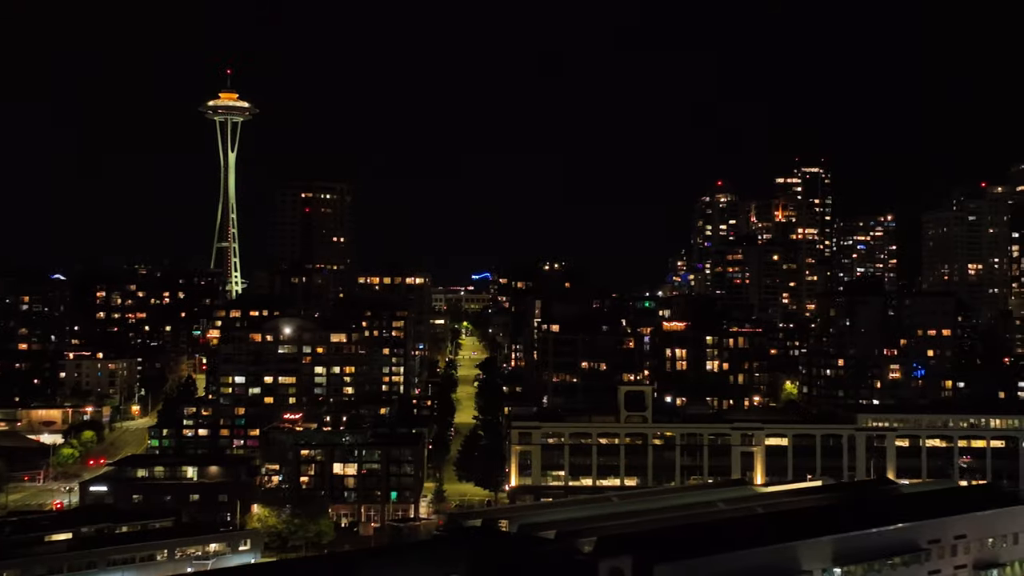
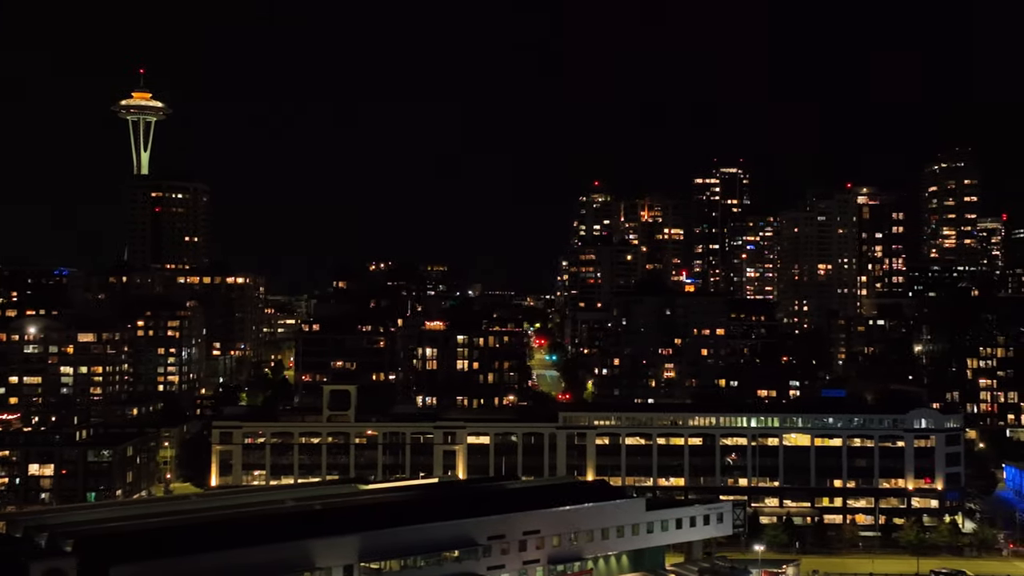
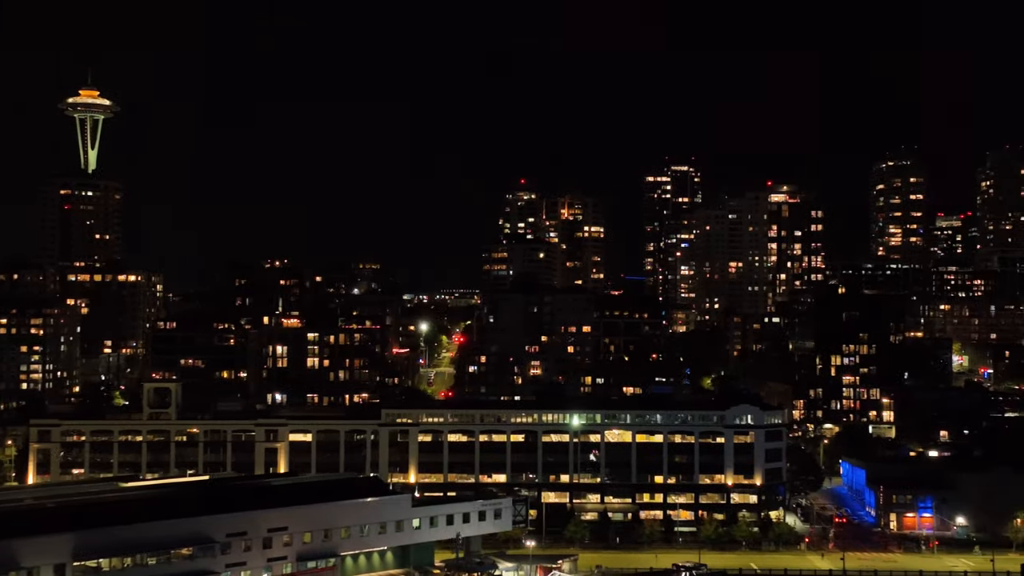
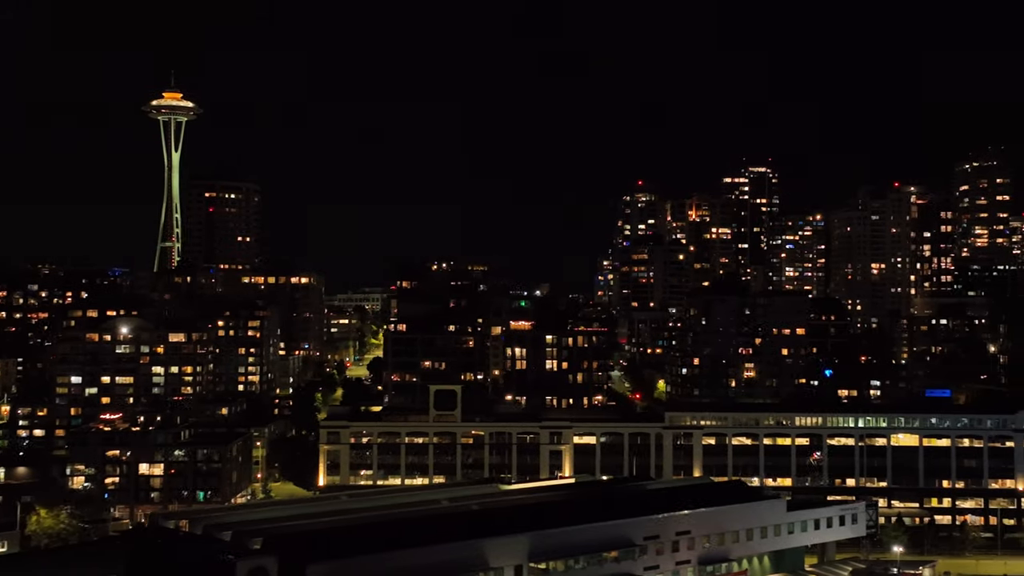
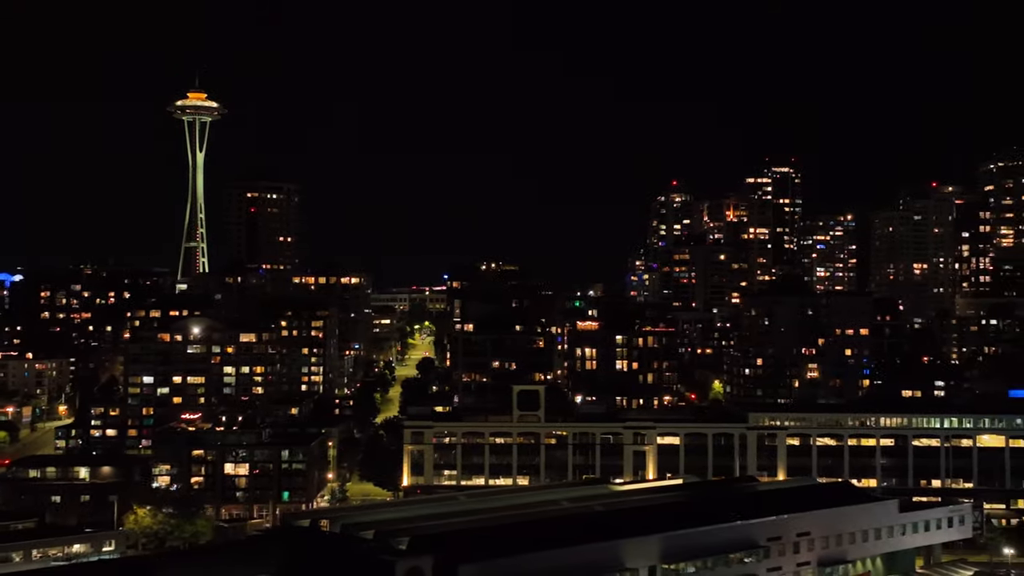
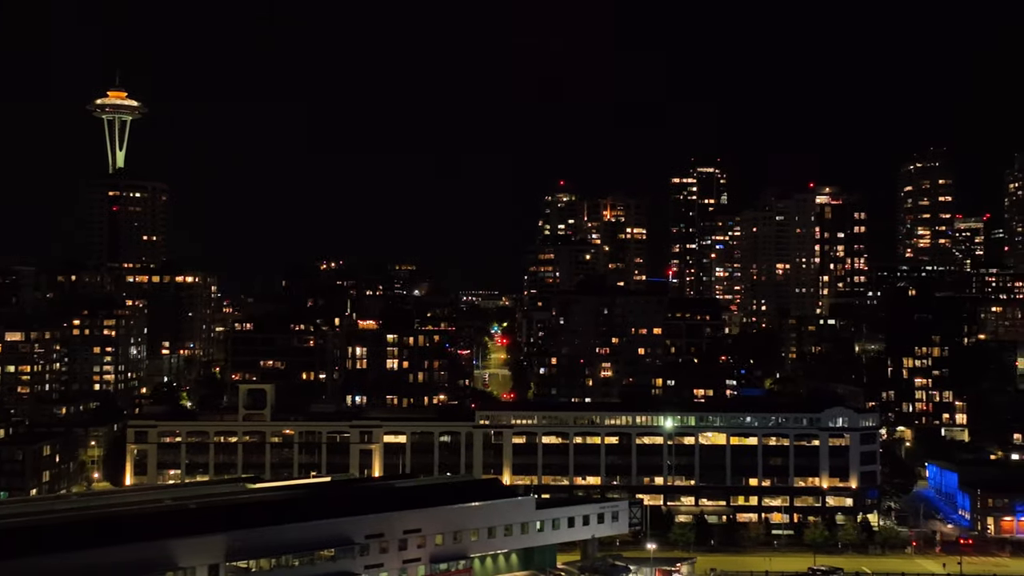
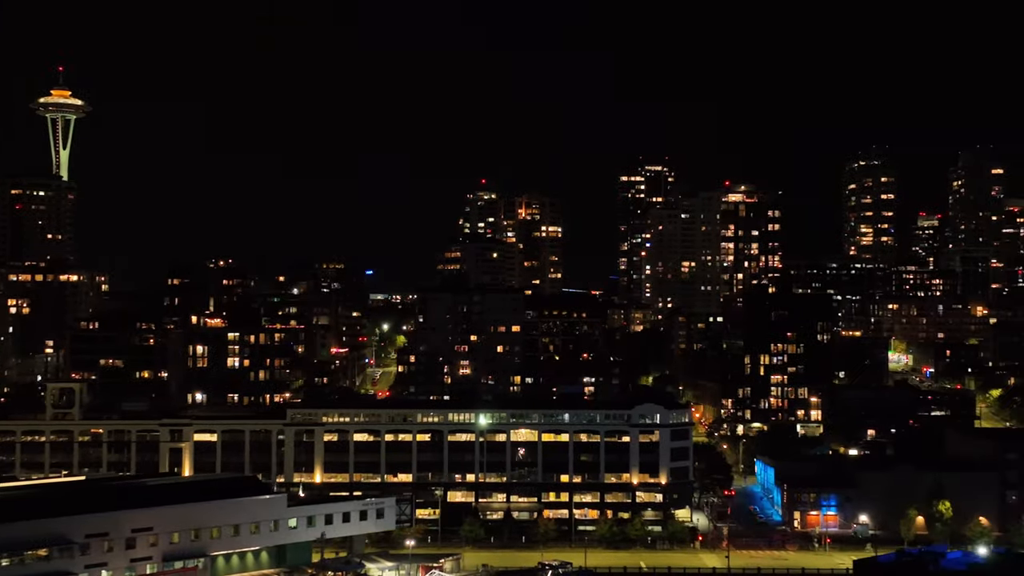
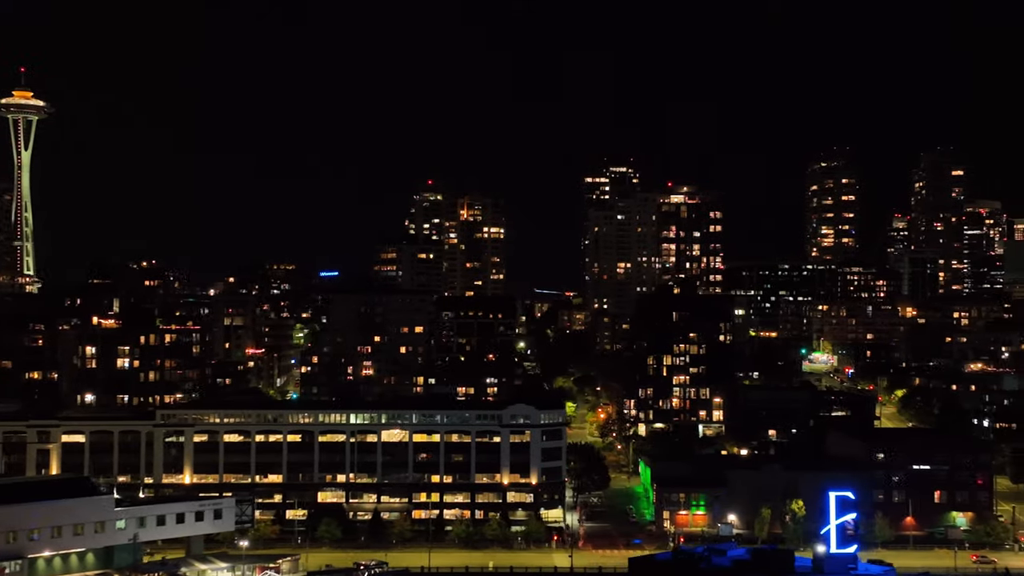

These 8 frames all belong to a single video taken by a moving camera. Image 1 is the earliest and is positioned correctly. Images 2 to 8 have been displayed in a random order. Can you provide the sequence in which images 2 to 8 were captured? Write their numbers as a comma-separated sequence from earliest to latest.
5, 4, 2, 6, 3, 7, 8
